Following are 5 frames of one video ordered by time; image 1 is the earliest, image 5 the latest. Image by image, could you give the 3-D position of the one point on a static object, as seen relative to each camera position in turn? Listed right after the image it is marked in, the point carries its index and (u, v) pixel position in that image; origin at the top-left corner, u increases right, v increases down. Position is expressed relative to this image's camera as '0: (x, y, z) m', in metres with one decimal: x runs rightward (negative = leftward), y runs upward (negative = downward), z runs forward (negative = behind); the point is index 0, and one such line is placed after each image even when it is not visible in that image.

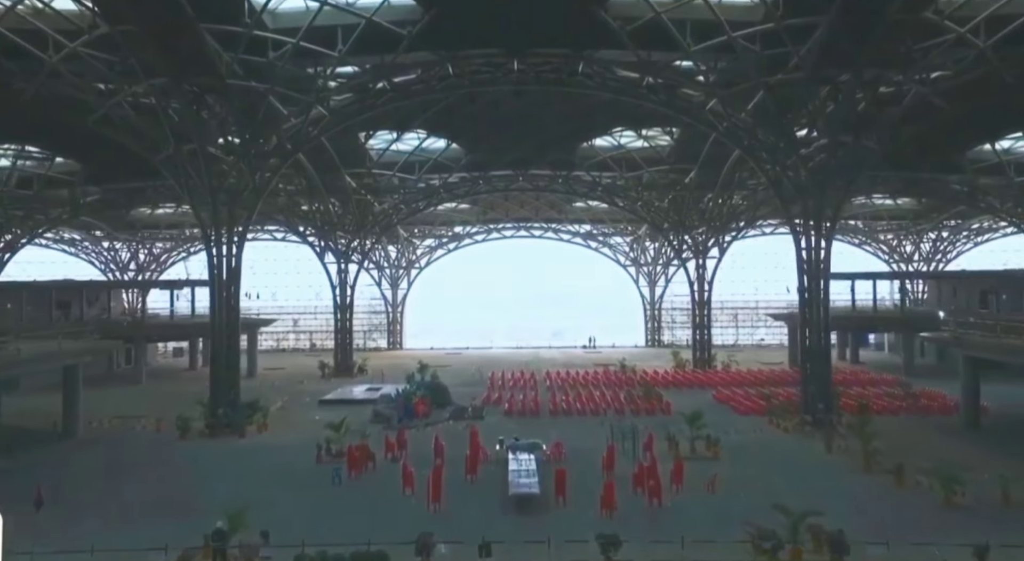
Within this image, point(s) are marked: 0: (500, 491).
0: (-0.3, -5.3, +17.2) m
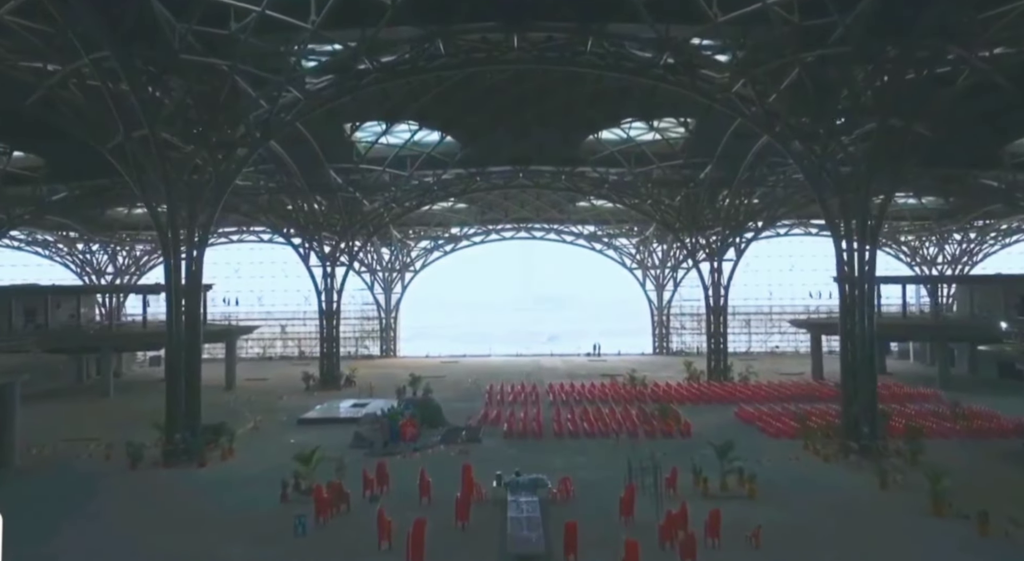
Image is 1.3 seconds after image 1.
0: (-0.3, -5.5, +14.1) m
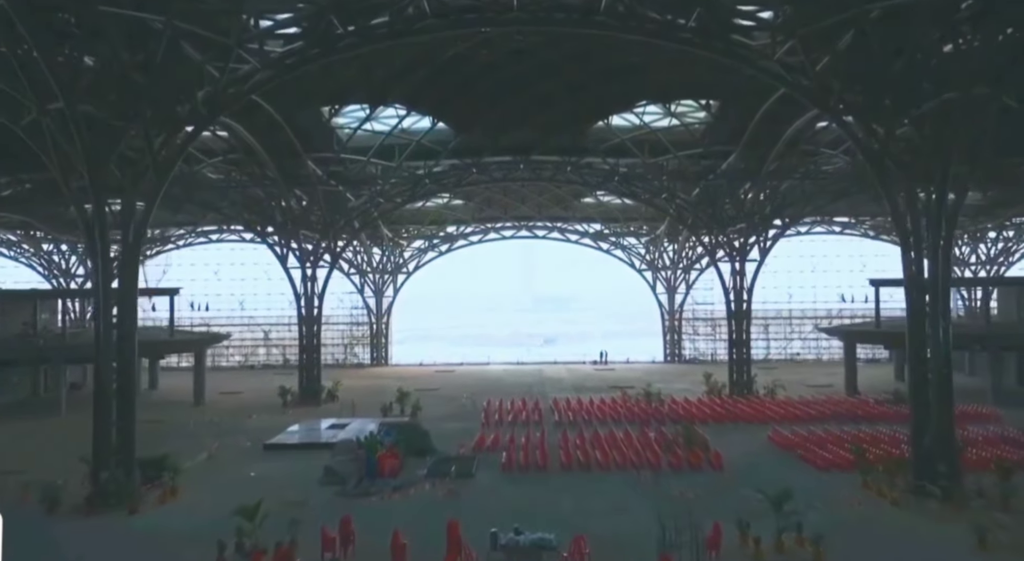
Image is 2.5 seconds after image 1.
0: (-0.4, -5.6, +10.2) m
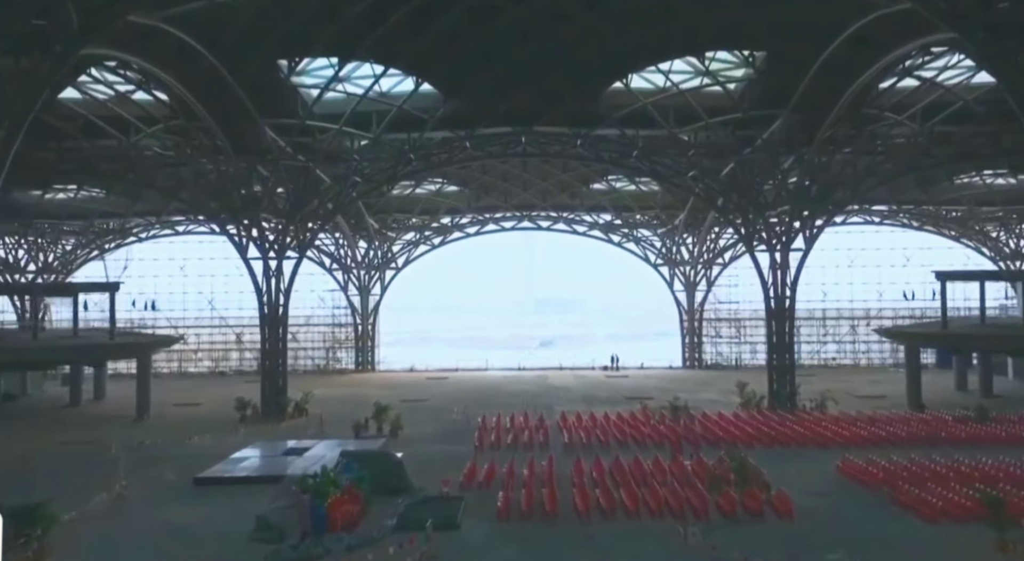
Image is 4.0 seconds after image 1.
0: (-0.4, -5.2, +4.9) m
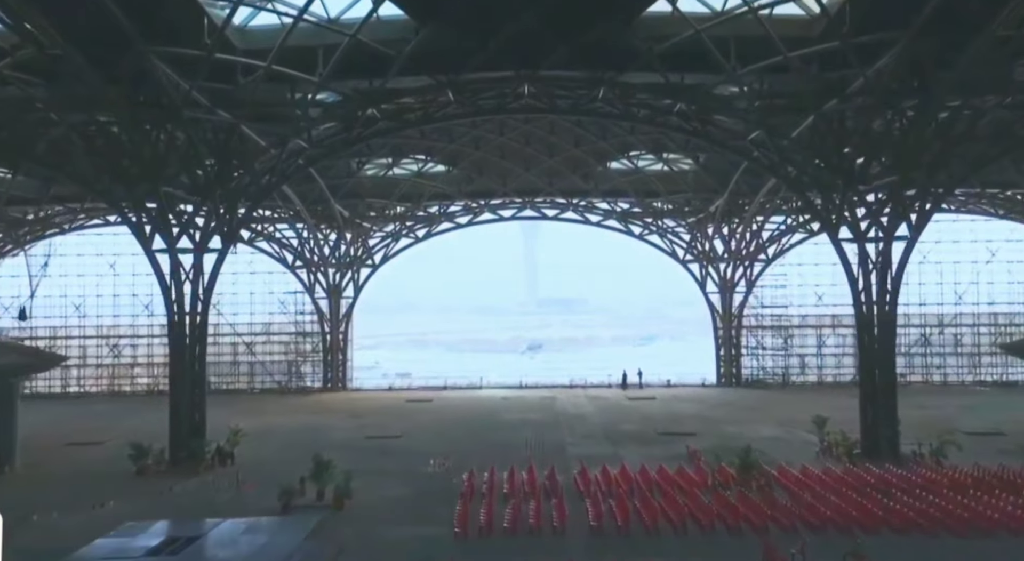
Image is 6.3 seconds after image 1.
0: (-0.5, -5.2, -3.0) m
